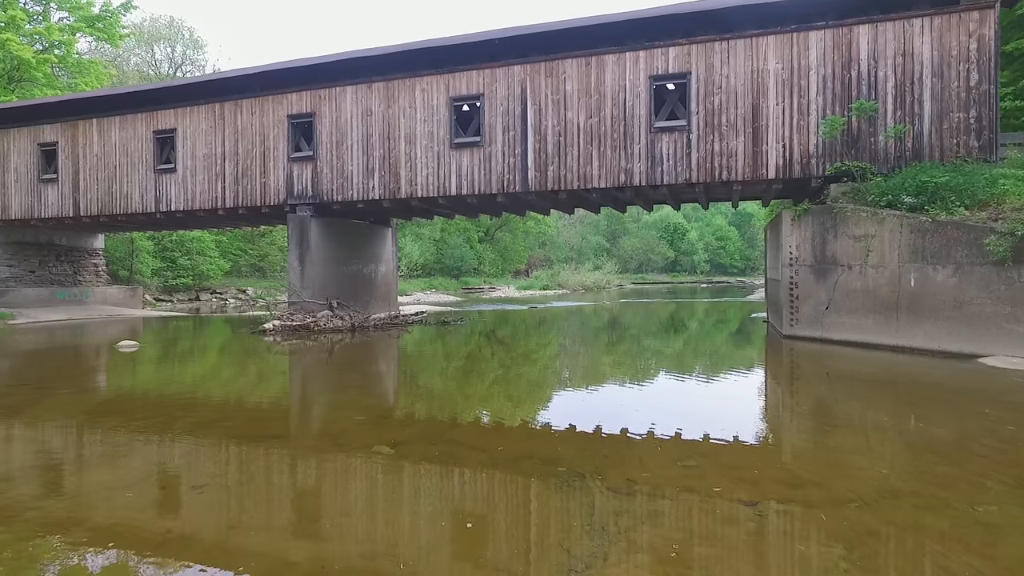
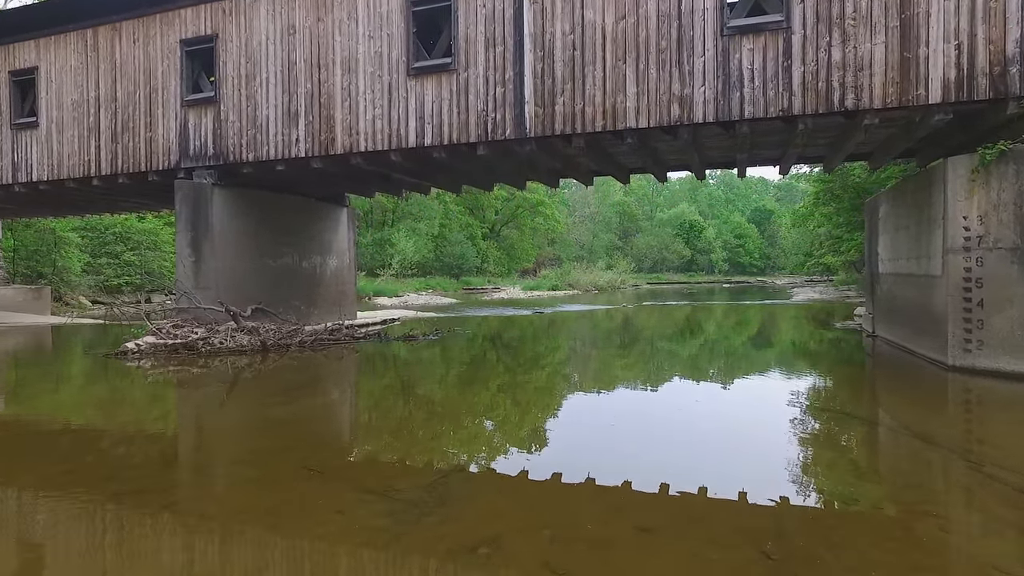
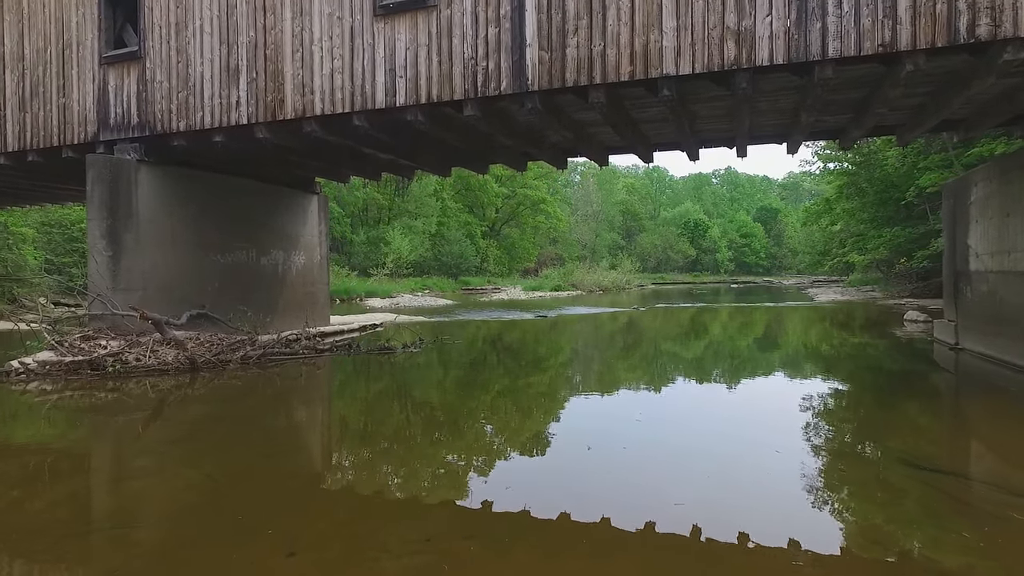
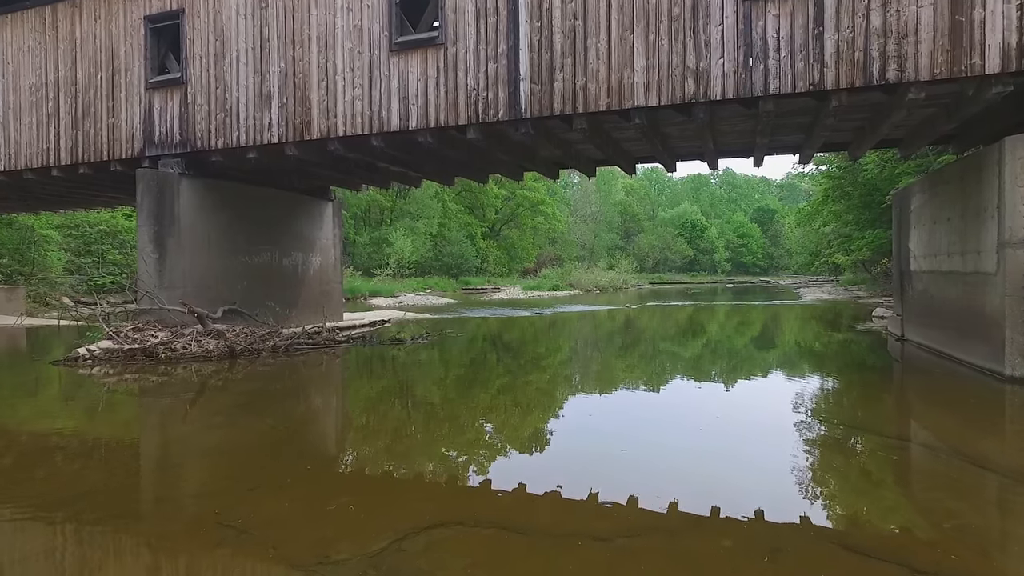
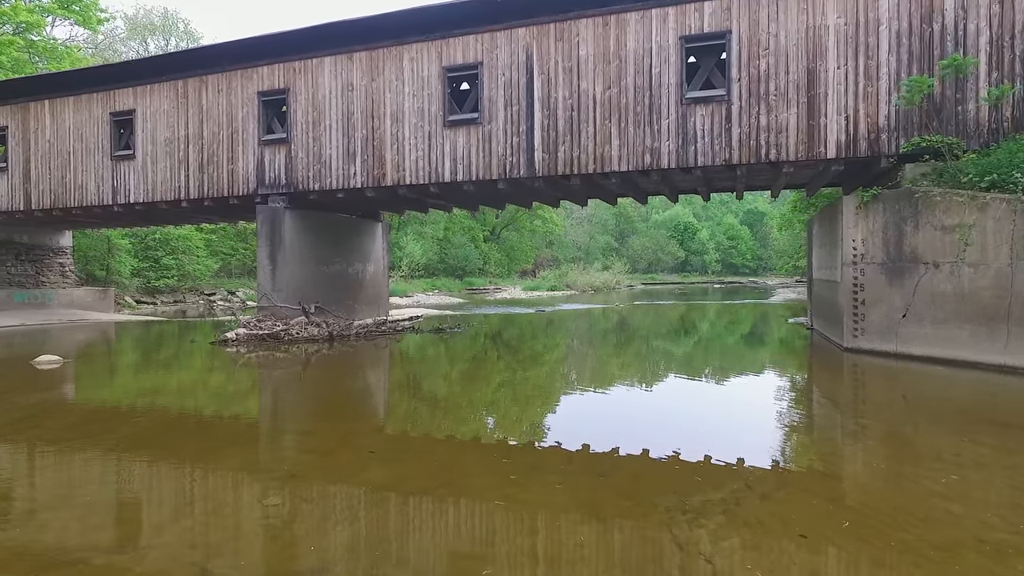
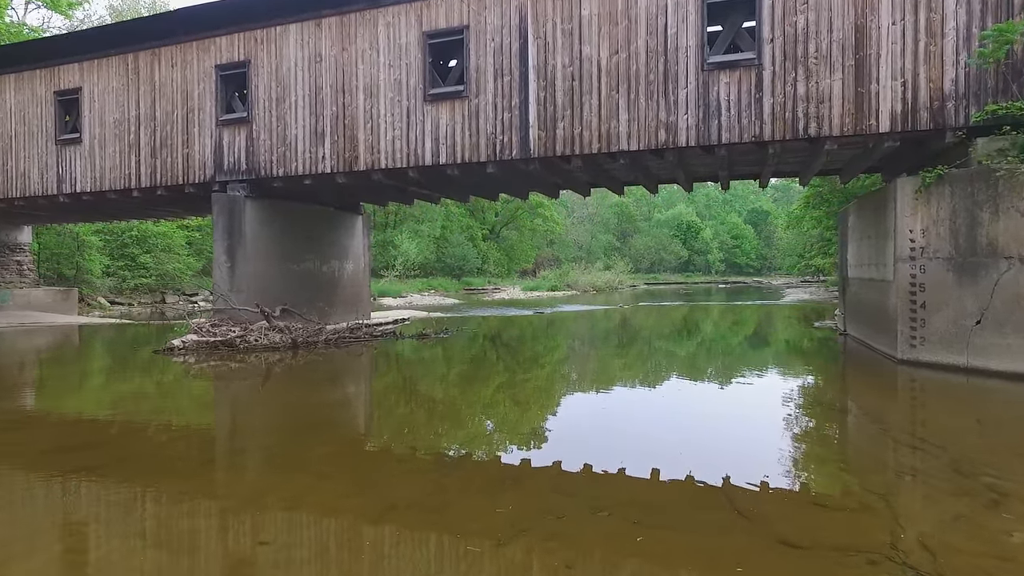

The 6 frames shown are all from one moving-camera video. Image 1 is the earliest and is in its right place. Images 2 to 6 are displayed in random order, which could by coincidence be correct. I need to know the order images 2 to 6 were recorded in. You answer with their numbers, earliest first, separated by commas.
5, 6, 2, 4, 3
